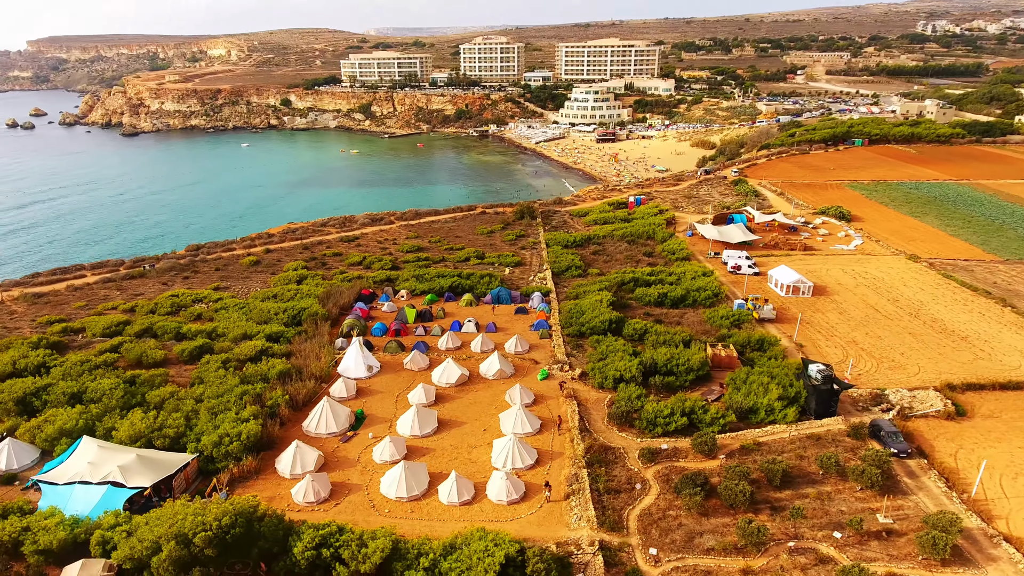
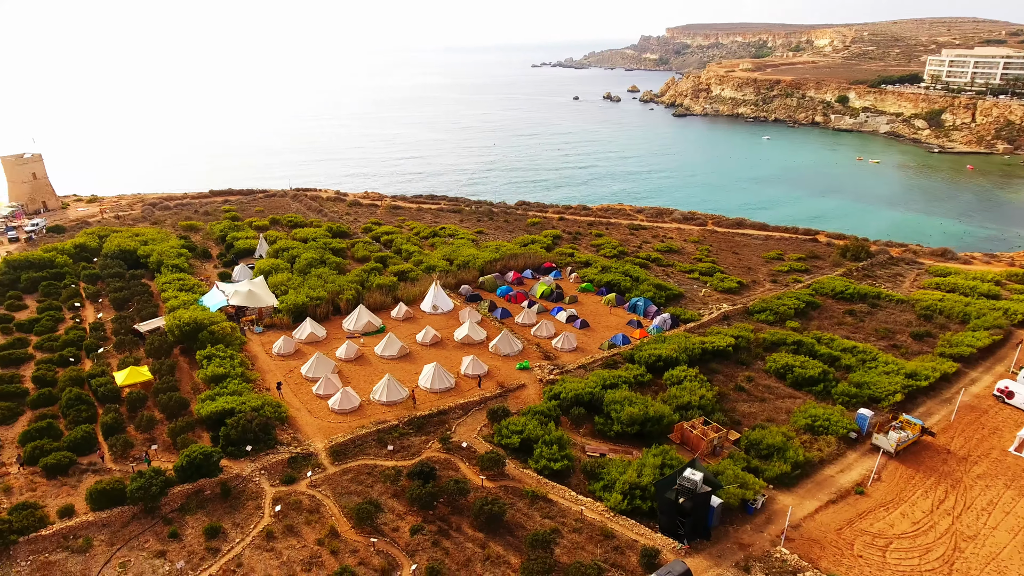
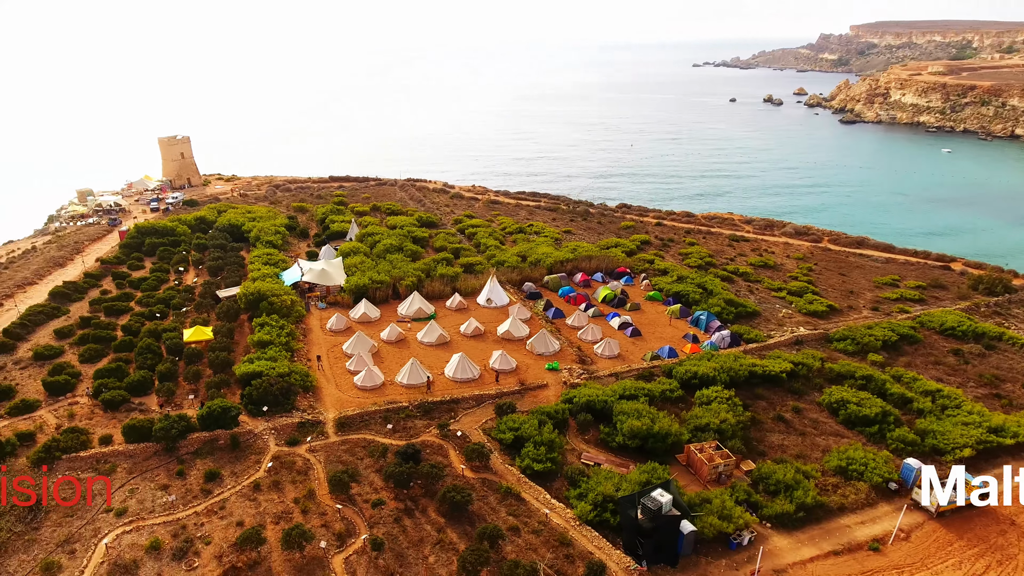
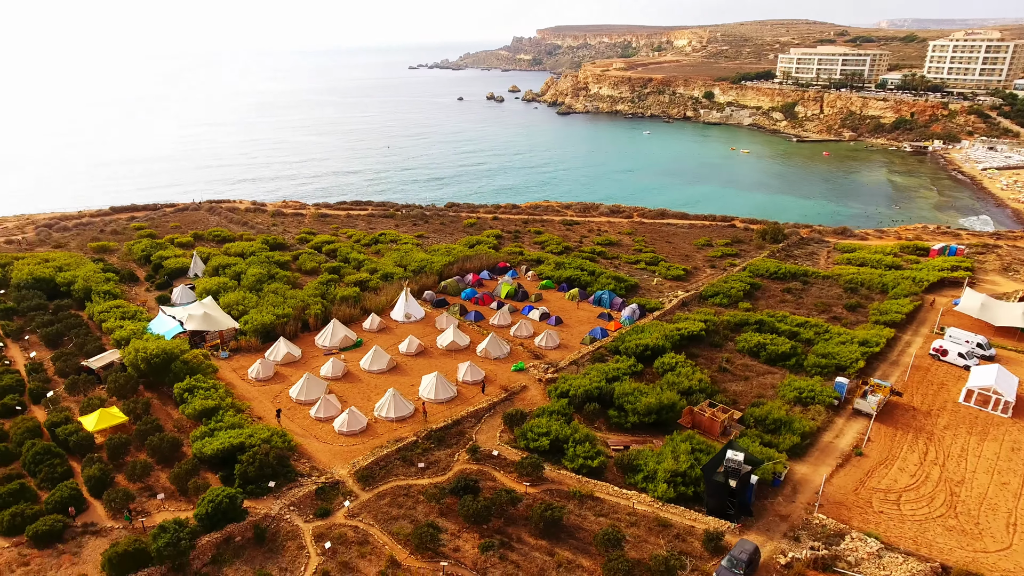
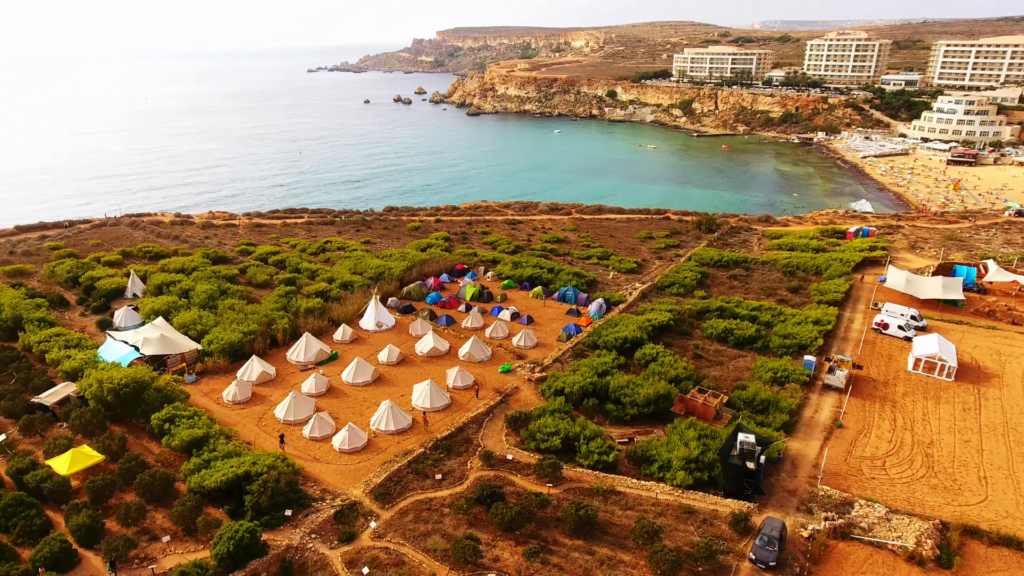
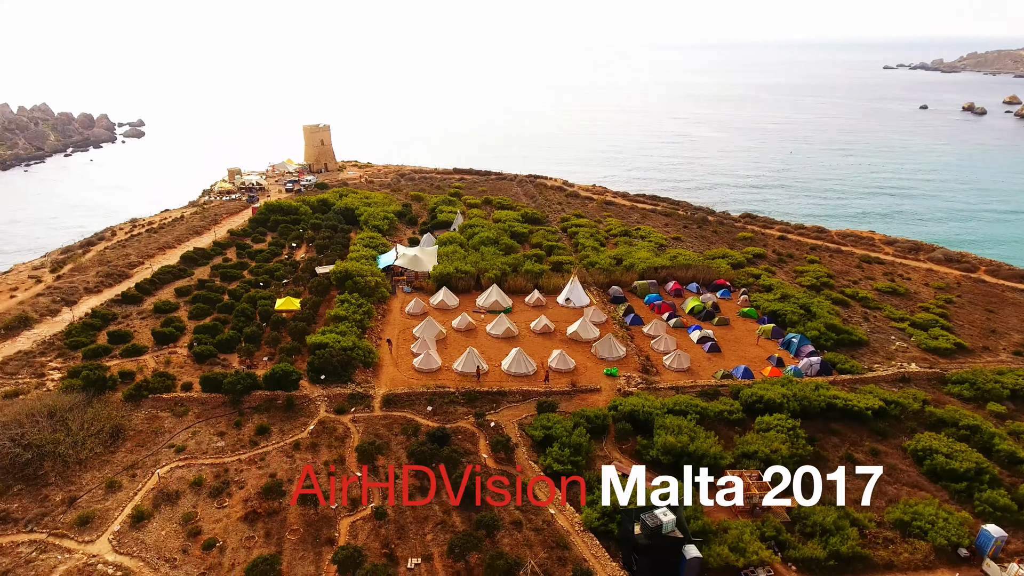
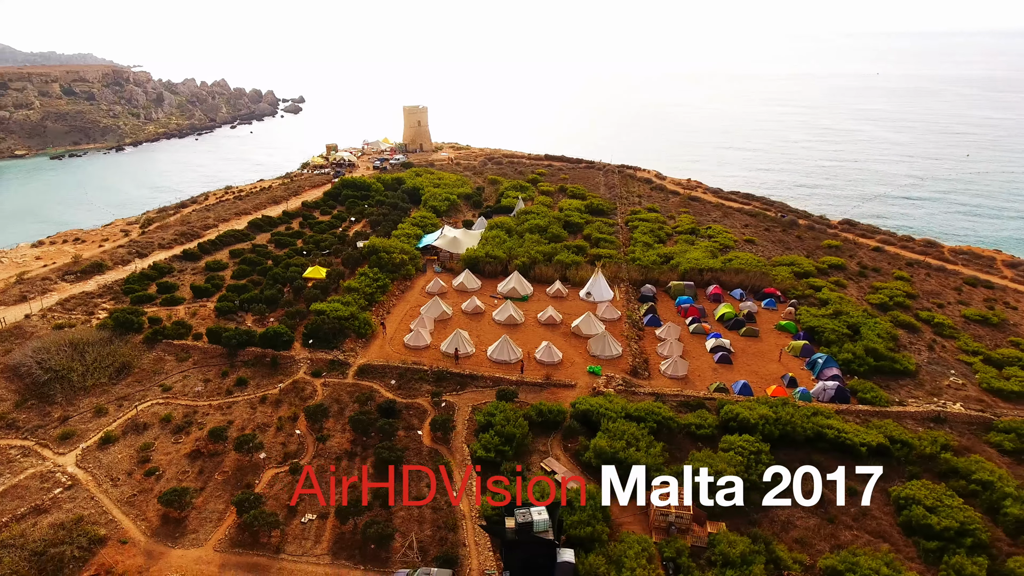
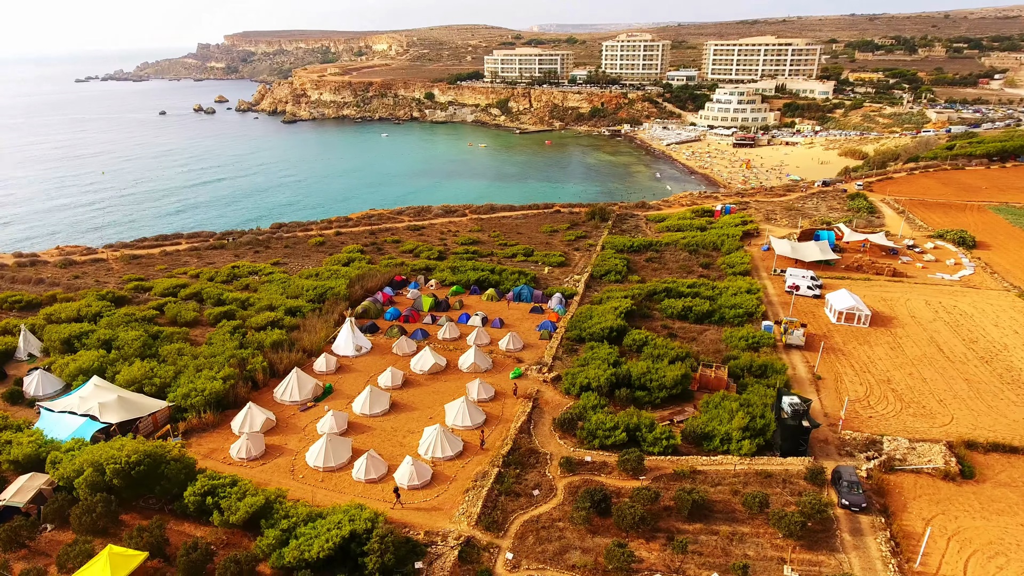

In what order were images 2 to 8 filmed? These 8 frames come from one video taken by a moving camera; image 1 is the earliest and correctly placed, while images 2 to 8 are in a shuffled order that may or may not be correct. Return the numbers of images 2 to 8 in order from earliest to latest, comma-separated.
8, 5, 4, 2, 3, 6, 7
